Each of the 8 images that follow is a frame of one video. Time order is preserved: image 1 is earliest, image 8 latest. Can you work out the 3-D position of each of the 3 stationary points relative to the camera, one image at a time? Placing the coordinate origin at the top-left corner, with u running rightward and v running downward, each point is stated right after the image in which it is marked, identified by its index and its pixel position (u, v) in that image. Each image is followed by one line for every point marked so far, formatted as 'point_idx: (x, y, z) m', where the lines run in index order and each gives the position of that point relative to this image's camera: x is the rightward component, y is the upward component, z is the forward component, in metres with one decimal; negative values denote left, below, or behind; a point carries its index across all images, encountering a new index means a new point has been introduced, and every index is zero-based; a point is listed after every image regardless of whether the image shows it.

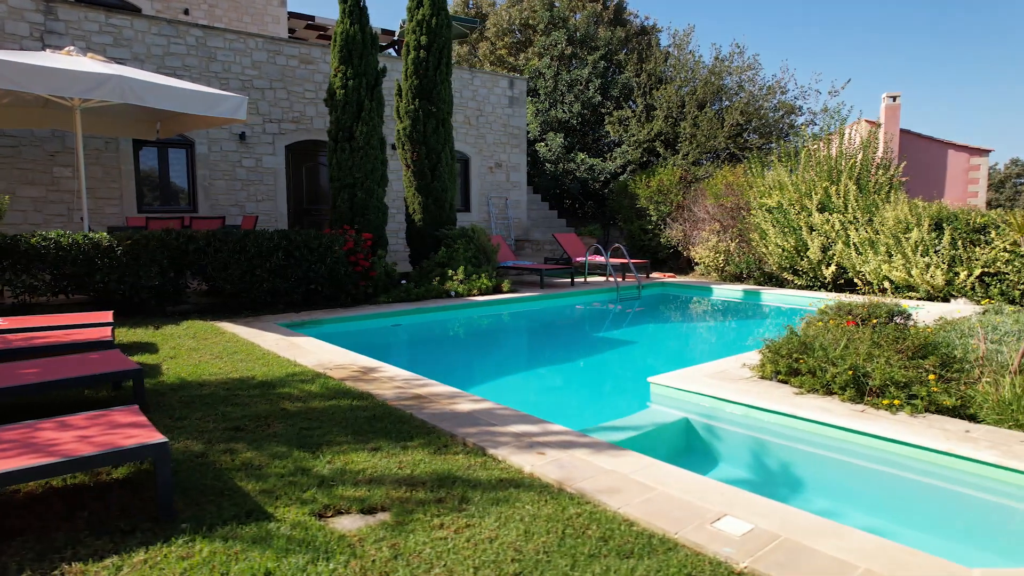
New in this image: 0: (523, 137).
0: (+0.2, +3.3, +14.8) m
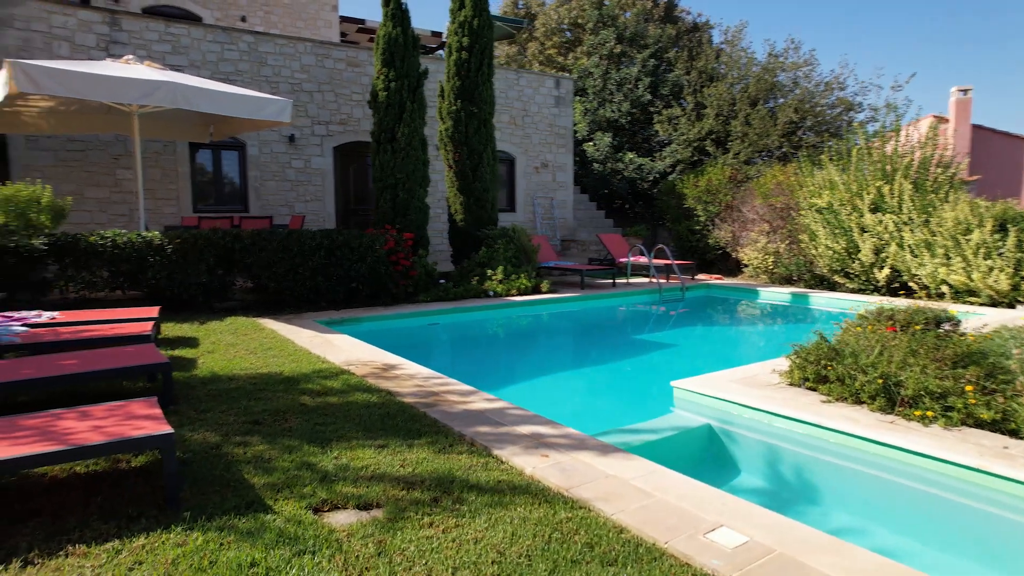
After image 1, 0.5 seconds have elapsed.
0: (+1.3, +3.3, +14.8) m
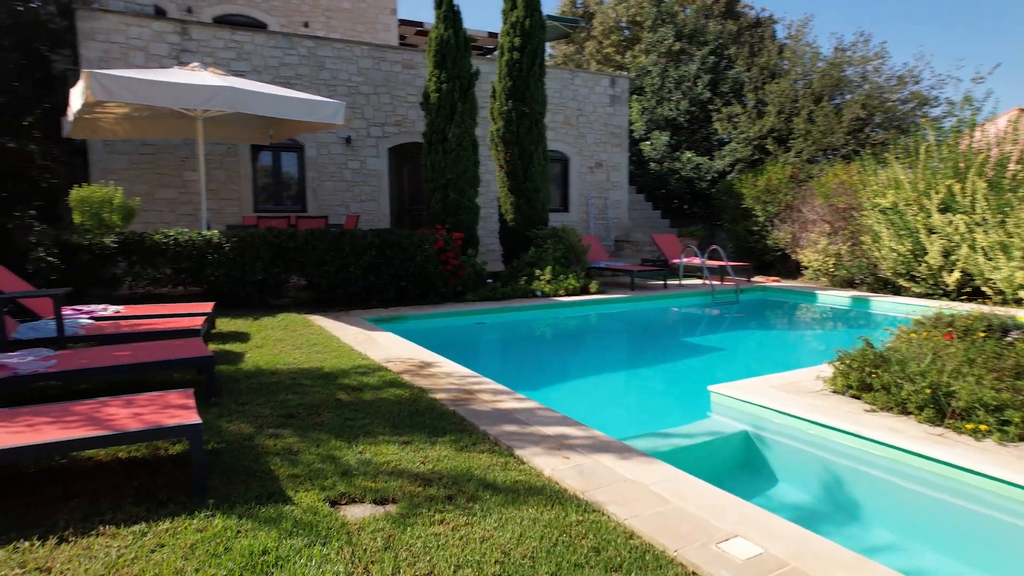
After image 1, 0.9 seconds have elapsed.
0: (+2.4, +3.3, +14.6) m
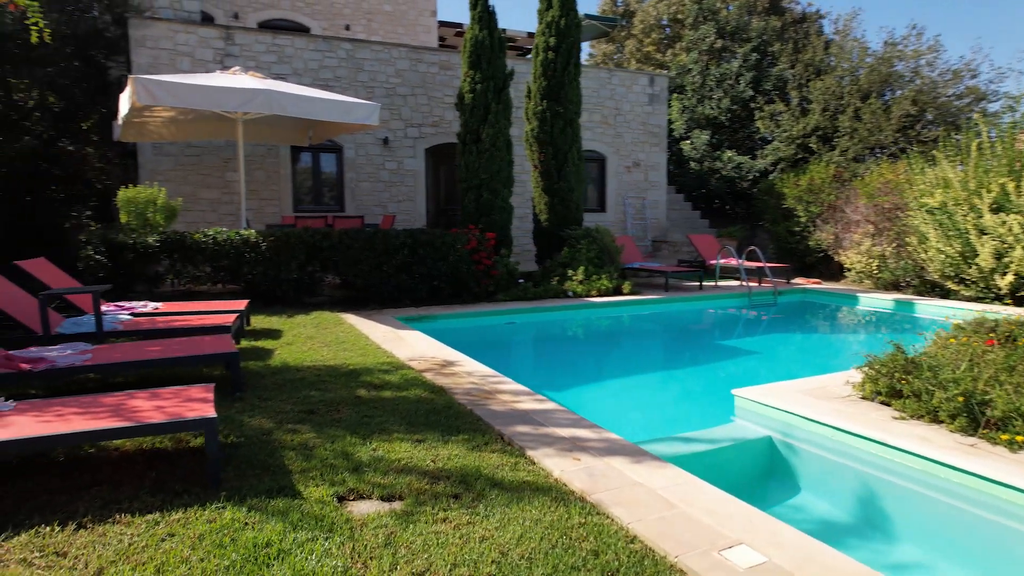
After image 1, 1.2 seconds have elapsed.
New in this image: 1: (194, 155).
0: (+3.2, +3.3, +14.4) m
1: (-5.0, +2.1, +10.5) m
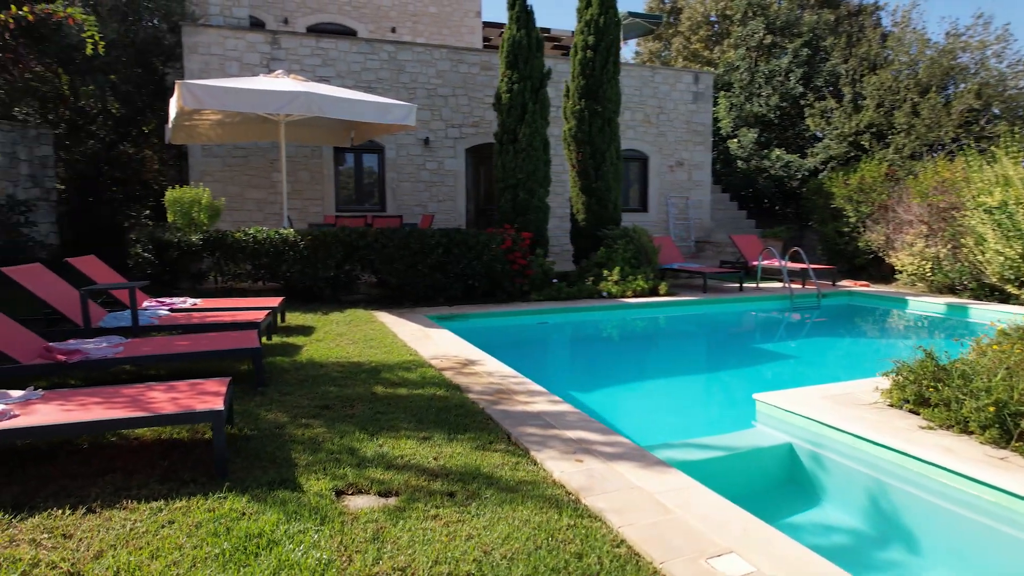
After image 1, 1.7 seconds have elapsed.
0: (+4.1, +3.2, +14.1) m
1: (-4.4, +2.1, +10.8) m
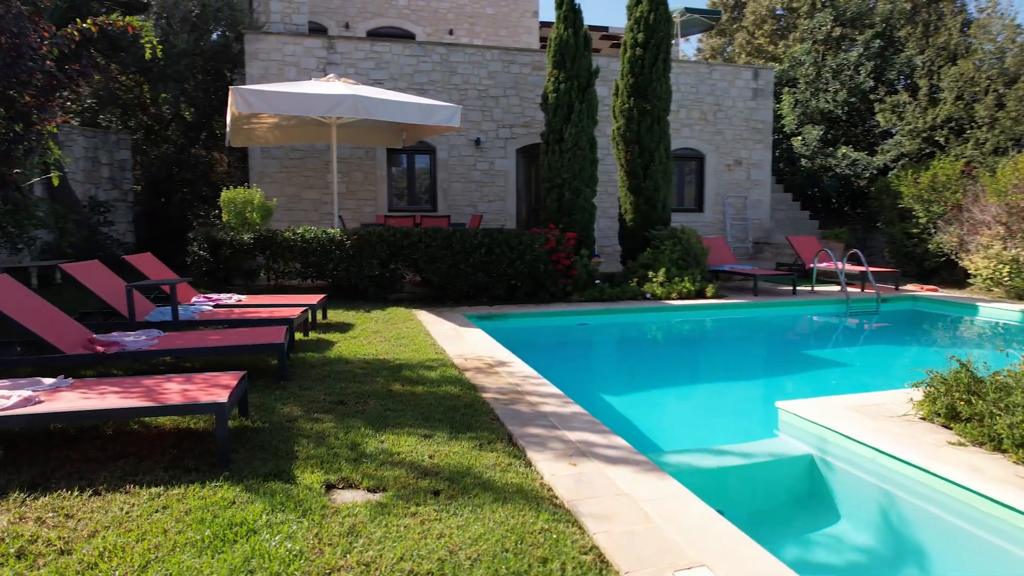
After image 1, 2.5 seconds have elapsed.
0: (+5.2, +3.2, +13.6) m
1: (-3.6, +2.2, +11.2) m
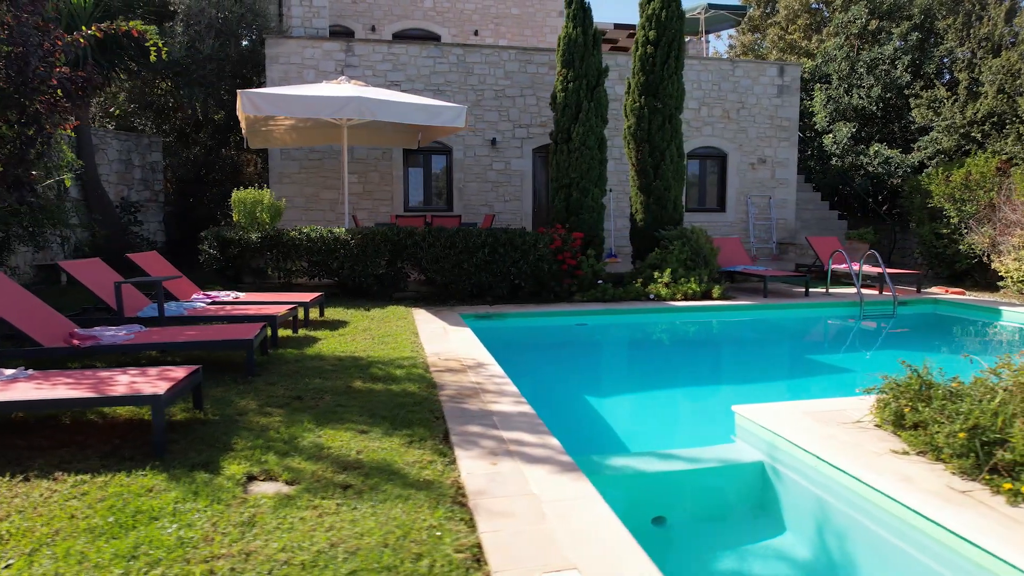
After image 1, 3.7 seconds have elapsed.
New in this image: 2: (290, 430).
0: (+5.6, +3.1, +13.3) m
1: (-3.4, +2.2, +11.5) m
2: (-1.2, -0.8, +3.6) m
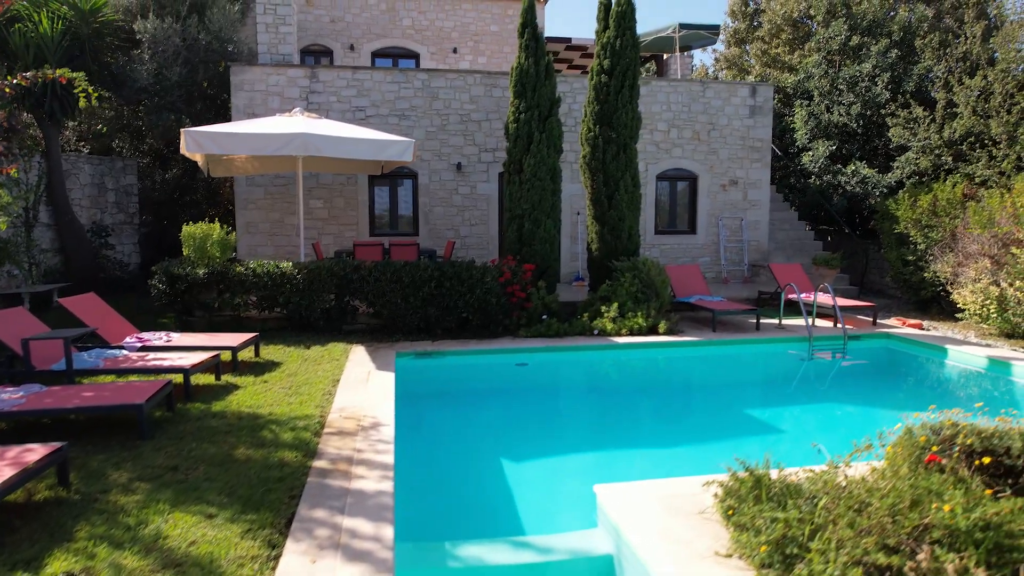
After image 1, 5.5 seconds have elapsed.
0: (+5.0, +2.7, +13.2) m
1: (-4.0, +1.8, +11.6) m
2: (-2.0, -1.2, +3.6) m
